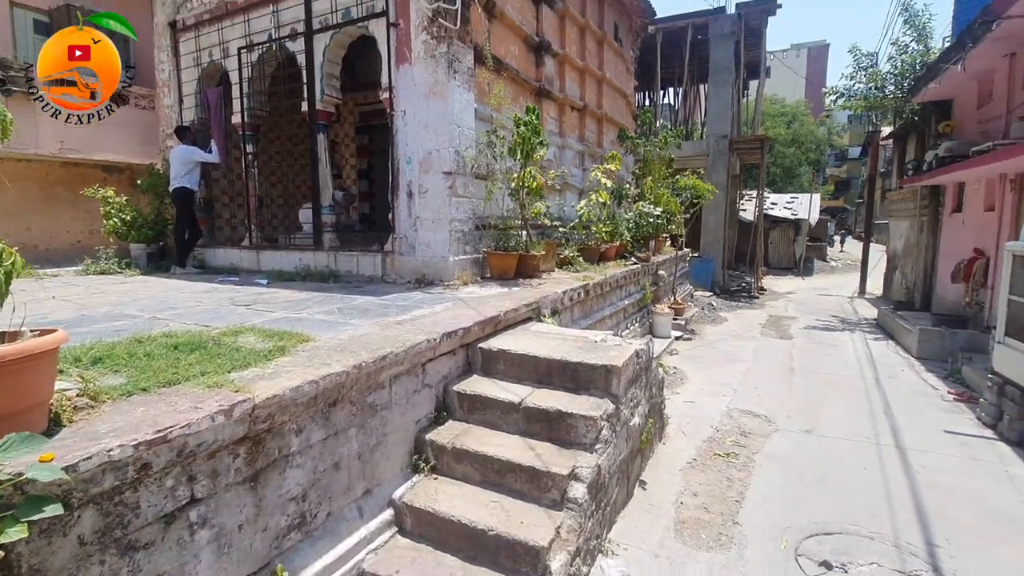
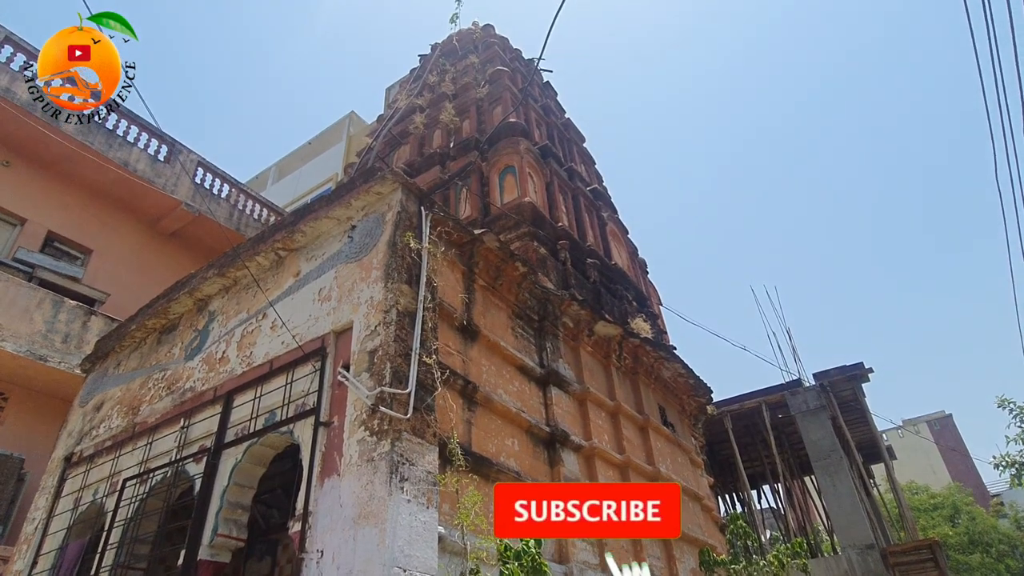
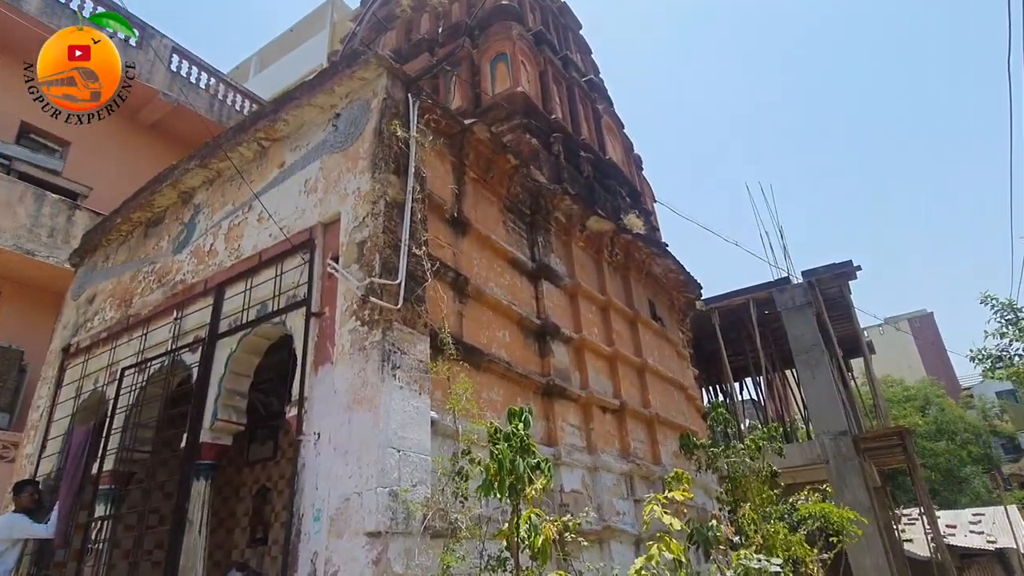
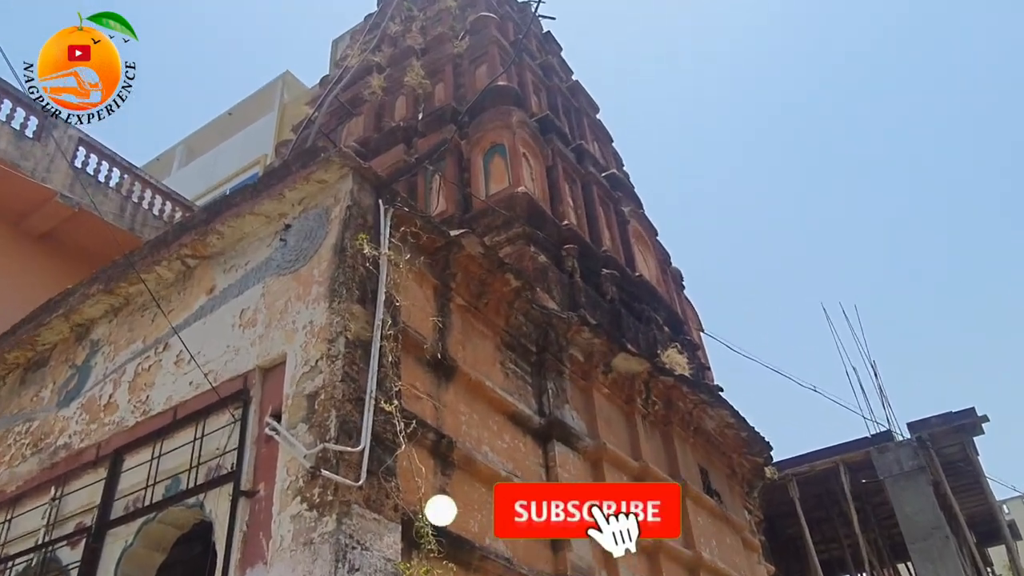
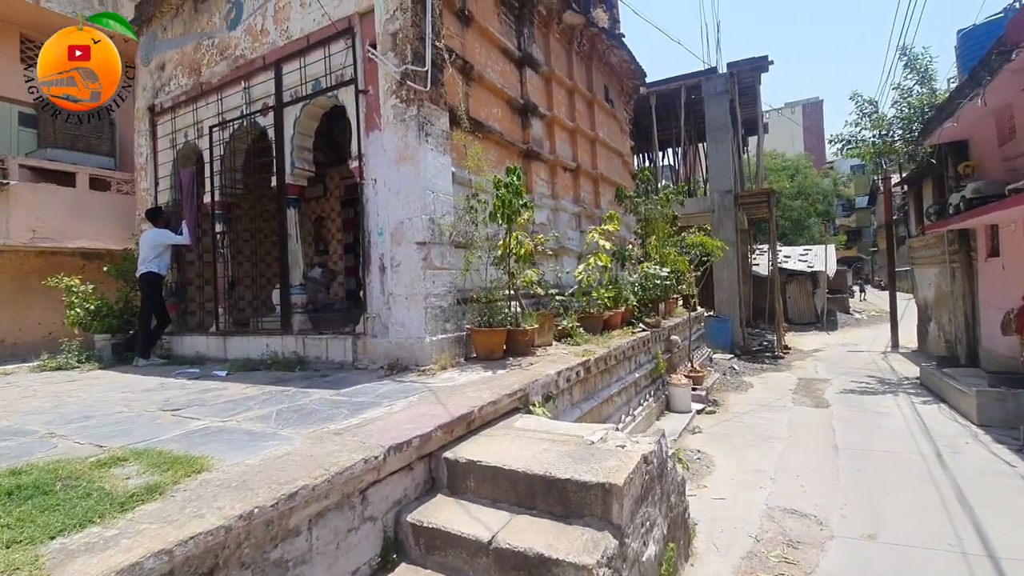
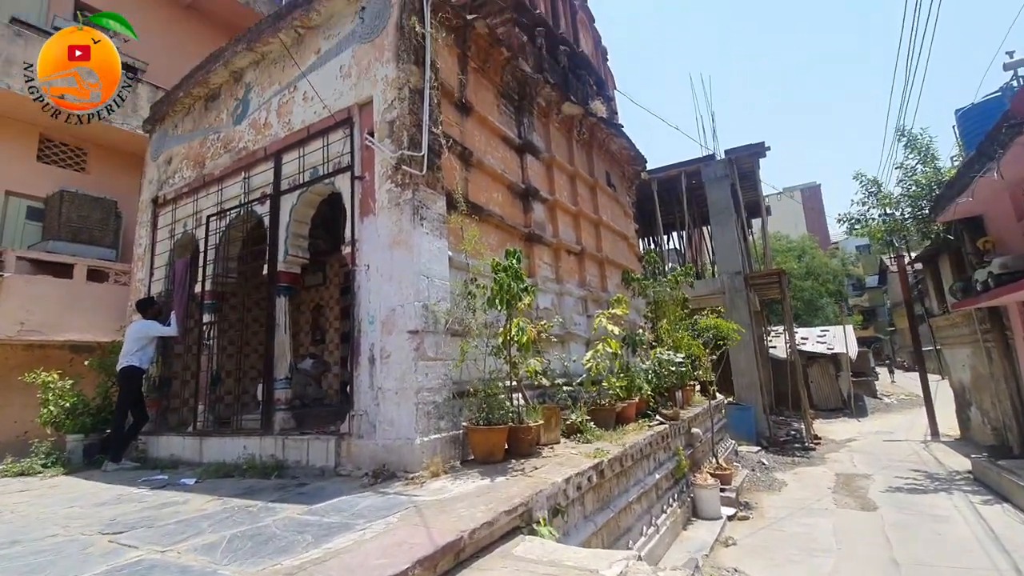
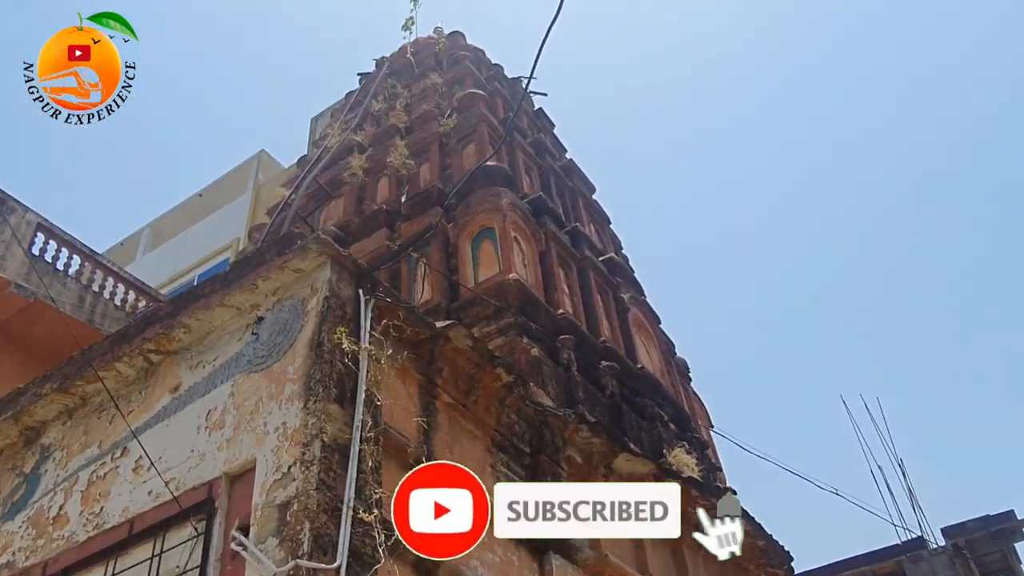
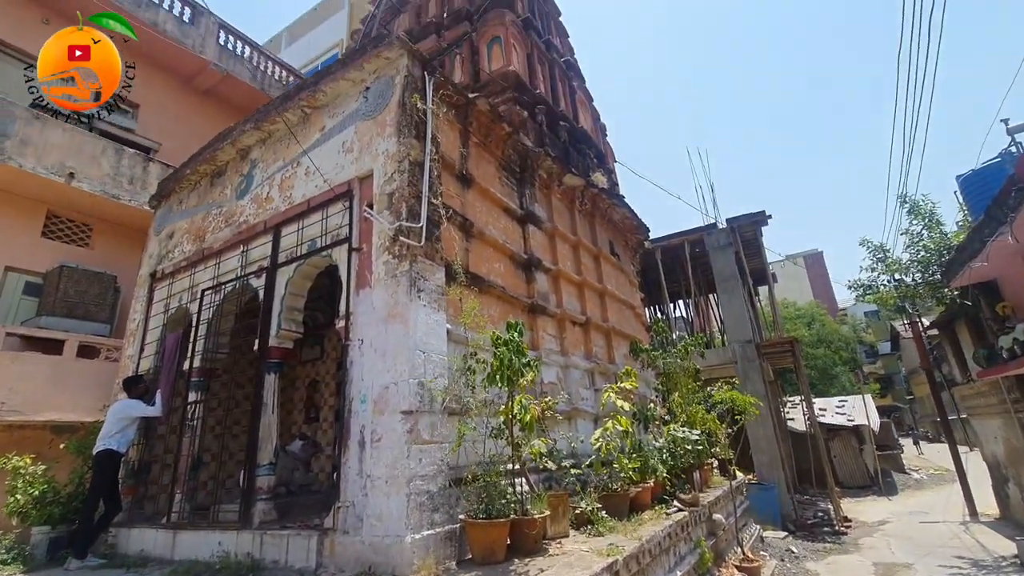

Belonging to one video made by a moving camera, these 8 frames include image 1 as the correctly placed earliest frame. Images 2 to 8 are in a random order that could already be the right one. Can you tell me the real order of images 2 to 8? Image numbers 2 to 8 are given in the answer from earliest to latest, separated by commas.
5, 6, 8, 3, 2, 4, 7
